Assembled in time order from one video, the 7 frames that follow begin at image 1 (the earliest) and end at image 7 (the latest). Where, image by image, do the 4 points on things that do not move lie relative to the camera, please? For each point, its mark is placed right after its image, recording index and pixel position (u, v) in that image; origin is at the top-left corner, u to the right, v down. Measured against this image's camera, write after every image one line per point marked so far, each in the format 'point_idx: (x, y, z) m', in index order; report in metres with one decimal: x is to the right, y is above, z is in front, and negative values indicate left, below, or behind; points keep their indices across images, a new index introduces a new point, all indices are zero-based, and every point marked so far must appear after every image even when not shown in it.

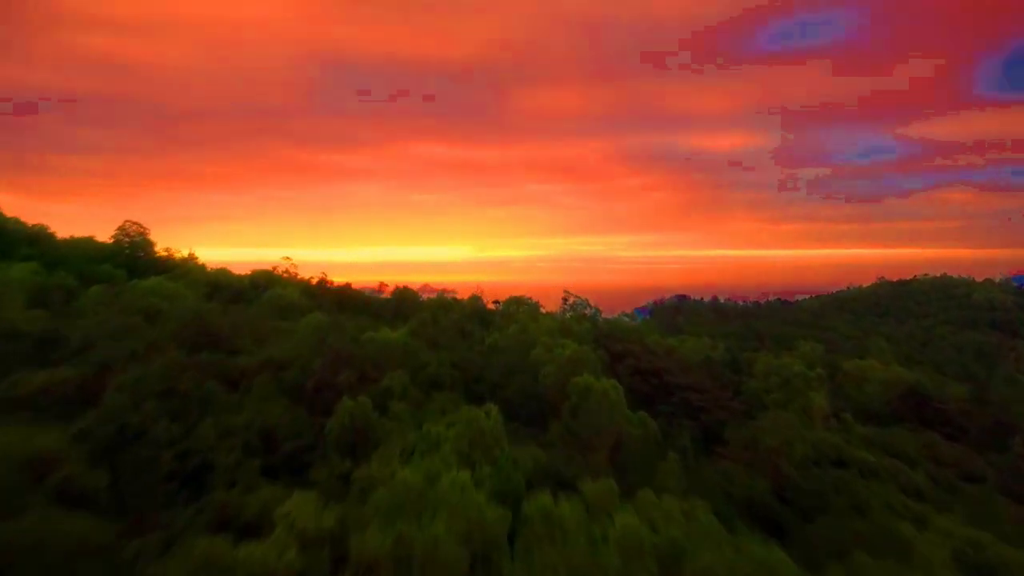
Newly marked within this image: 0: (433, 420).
0: (-0.6, -1.0, +4.6) m
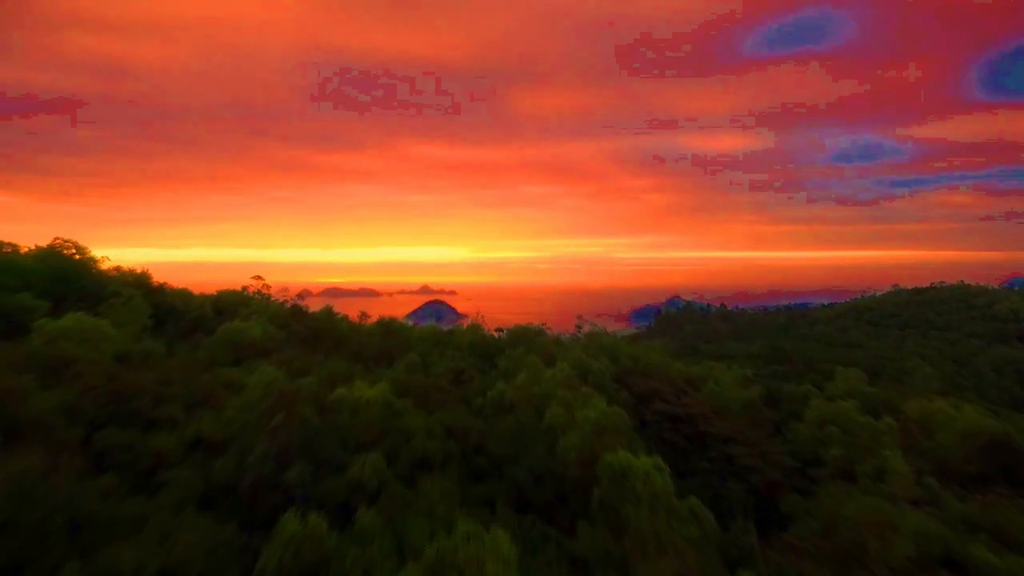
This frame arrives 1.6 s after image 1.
0: (-0.5, -1.4, +3.2) m
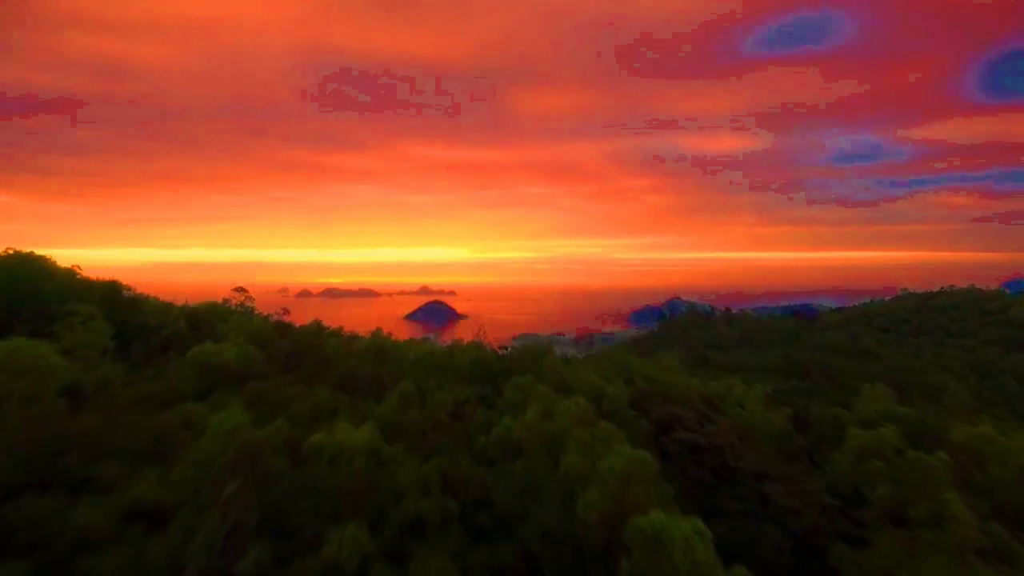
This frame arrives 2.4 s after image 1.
0: (-0.5, -1.6, +2.5) m
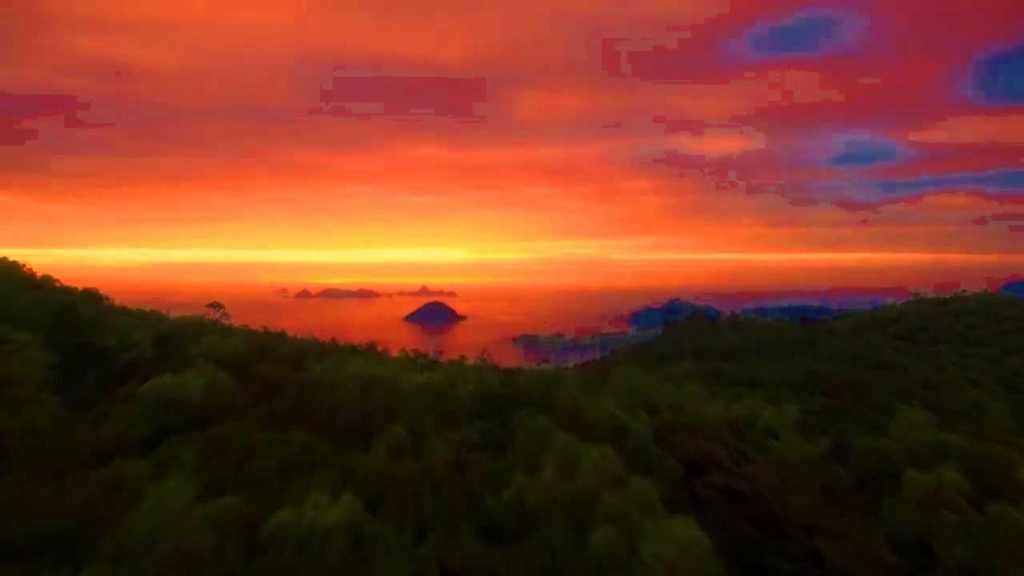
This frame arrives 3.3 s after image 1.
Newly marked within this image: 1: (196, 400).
0: (-0.4, -1.8, +1.7) m
1: (-2.6, -1.0, +4.7) m
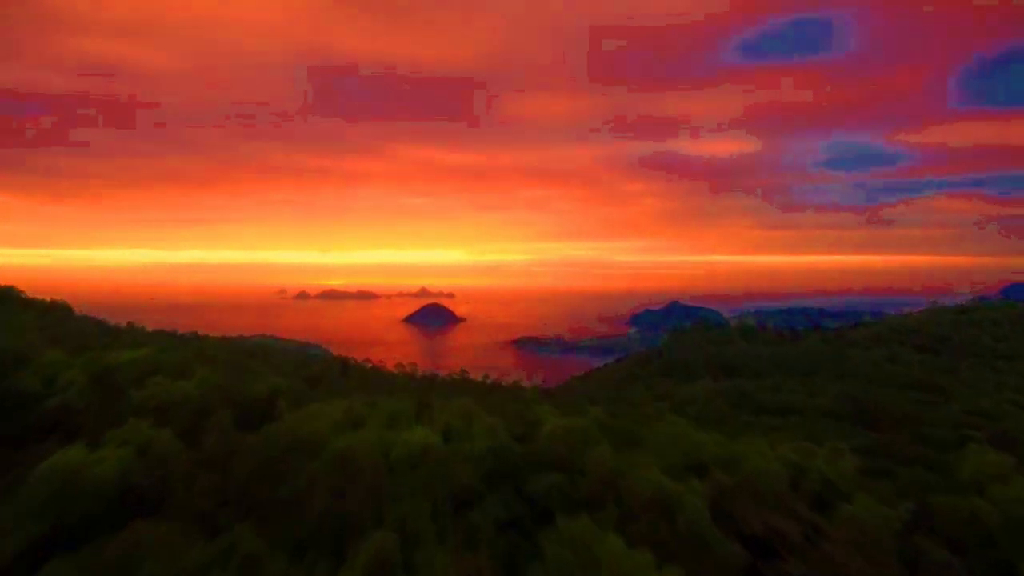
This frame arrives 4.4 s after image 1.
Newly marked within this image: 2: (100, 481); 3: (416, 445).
0: (-0.2, -2.0, +0.4) m
1: (-2.4, -1.2, +3.5) m
2: (-2.5, -1.2, +3.5) m
3: (-0.7, -1.2, +4.5) m
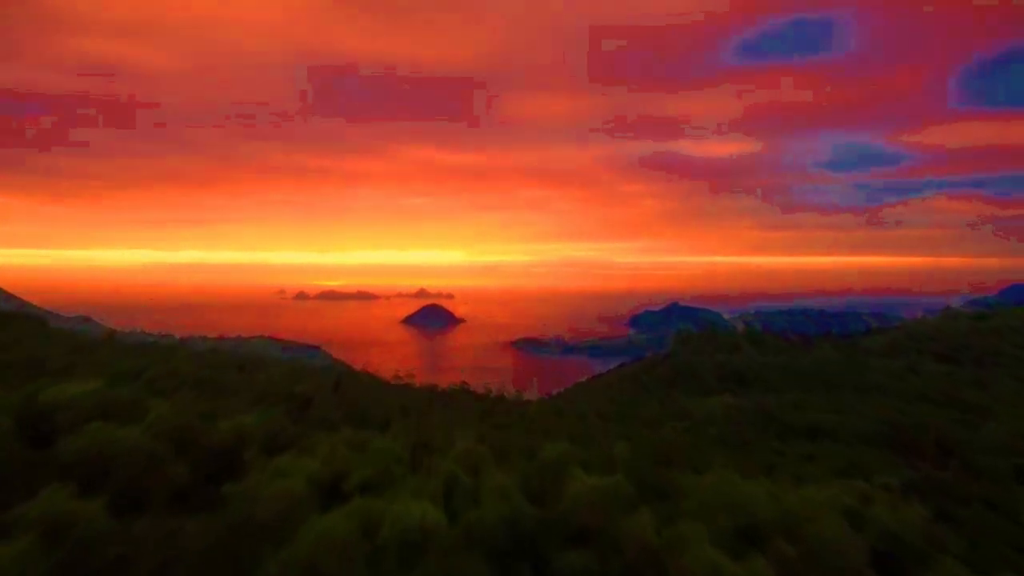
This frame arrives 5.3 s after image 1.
0: (-0.1, -2.2, -0.5) m
1: (-2.3, -1.5, +2.6) m
2: (-2.4, -1.4, +2.6) m
3: (-0.6, -1.4, +3.5) m
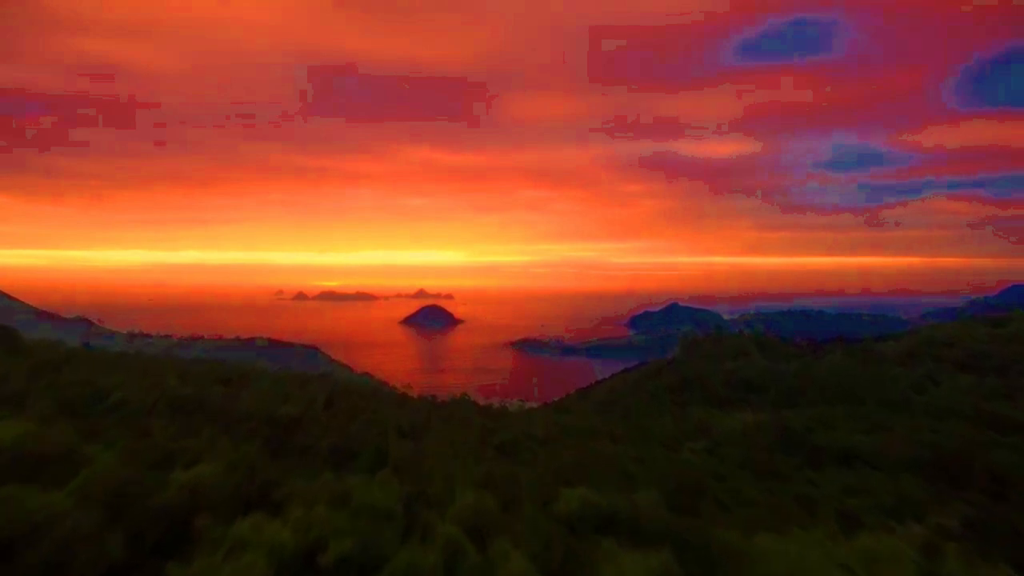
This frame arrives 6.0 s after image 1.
0: (0.0, -2.4, -1.4) m
1: (-2.2, -1.6, +1.7) m
2: (-2.3, -1.6, +1.7) m
3: (-0.5, -1.6, +2.6) m
